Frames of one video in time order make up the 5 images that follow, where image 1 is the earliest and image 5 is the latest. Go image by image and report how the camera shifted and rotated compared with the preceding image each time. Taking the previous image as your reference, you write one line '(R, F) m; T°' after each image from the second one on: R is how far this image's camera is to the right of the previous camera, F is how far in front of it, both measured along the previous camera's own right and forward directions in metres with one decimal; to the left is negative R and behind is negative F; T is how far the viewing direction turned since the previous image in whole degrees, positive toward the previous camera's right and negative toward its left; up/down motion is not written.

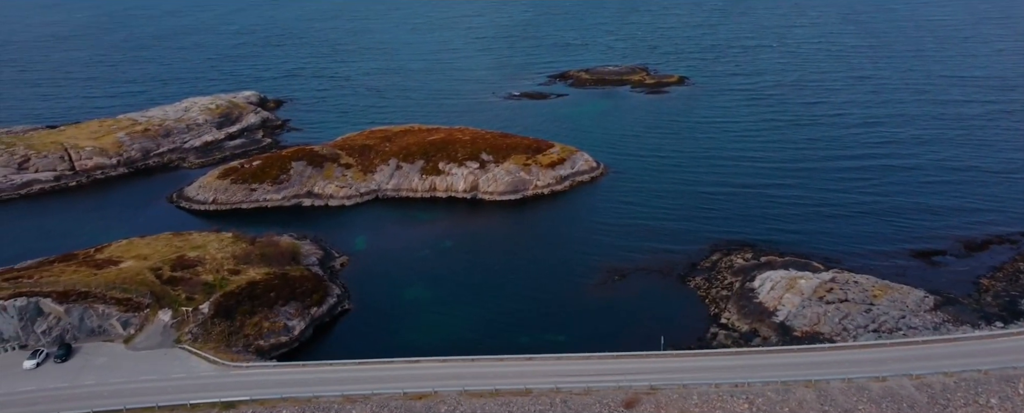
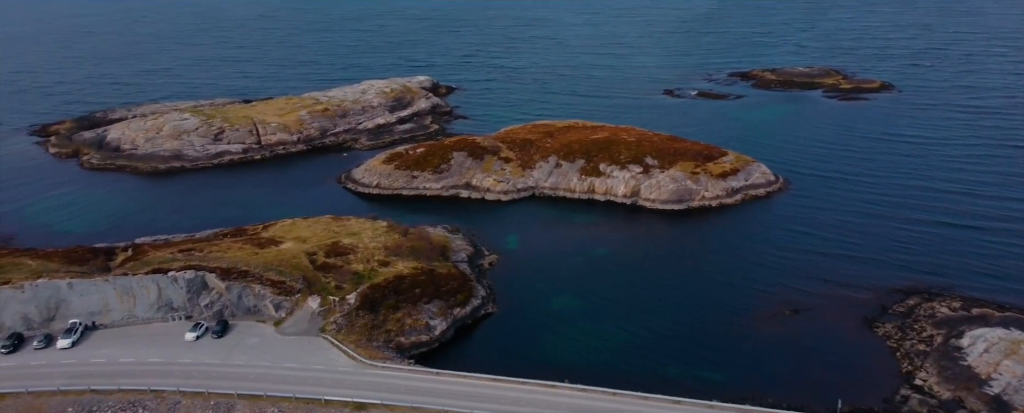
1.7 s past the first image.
(+0.1, +4.1) m; -13°
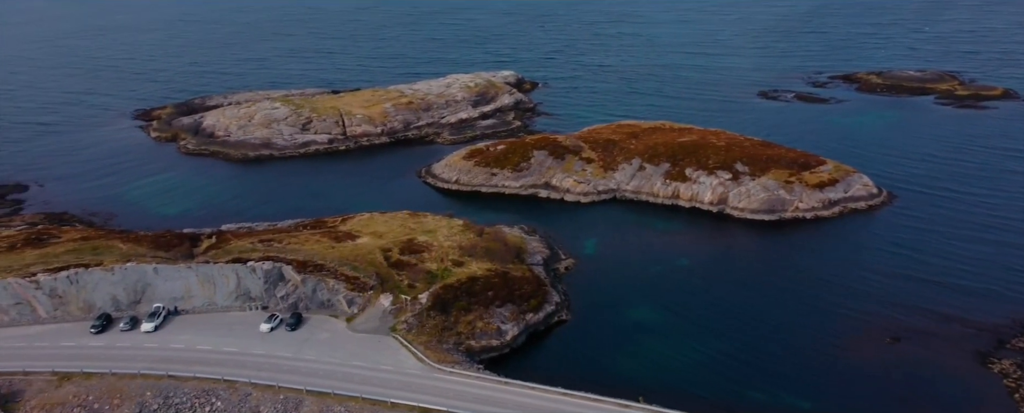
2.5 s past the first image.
(+0.1, +1.9) m; -6°
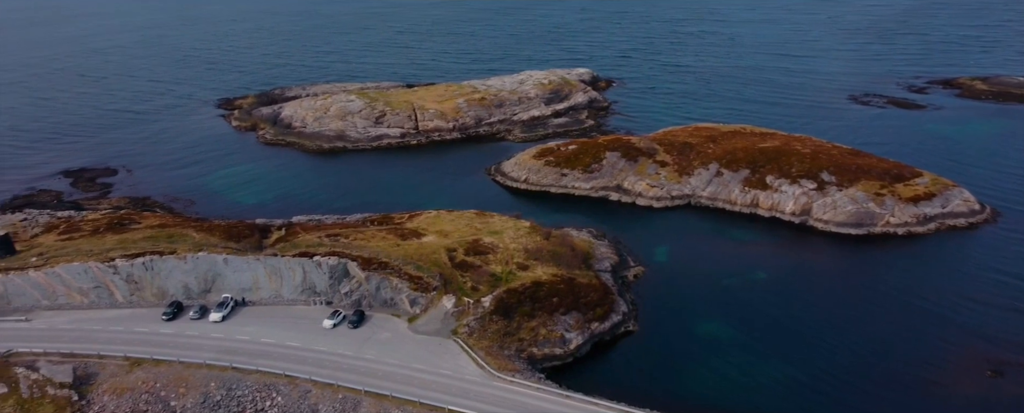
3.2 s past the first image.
(+0.1, +1.7) m; -6°
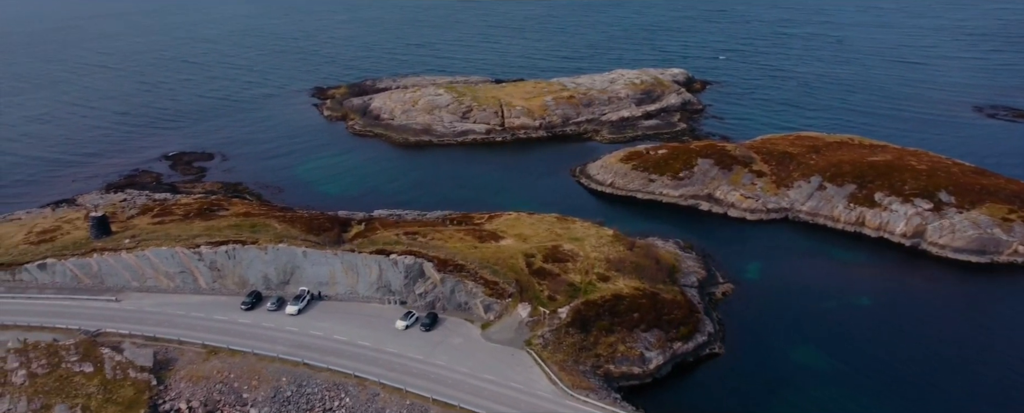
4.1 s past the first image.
(+0.1, +2.3) m; -7°
